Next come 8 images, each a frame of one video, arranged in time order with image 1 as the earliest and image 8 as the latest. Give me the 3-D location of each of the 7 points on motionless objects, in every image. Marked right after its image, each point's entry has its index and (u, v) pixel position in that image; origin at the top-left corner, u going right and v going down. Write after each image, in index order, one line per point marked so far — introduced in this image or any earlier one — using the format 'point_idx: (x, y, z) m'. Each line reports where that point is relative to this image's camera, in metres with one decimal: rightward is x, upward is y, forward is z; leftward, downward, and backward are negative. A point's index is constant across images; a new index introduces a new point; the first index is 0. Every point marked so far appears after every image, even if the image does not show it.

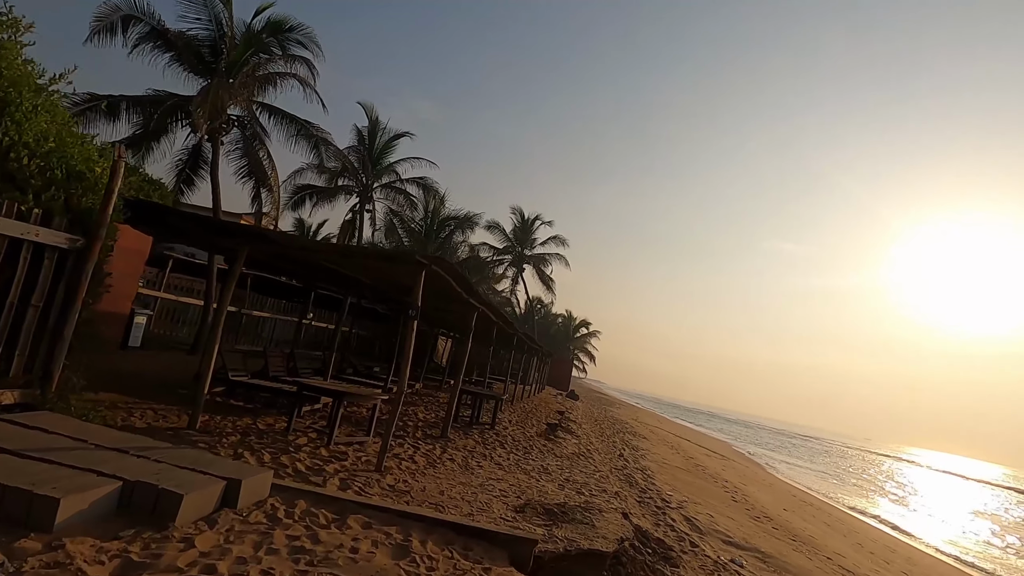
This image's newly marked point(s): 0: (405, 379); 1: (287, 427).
0: (-1.3, -1.1, +6.3) m
1: (-2.9, -1.8, +6.8) m
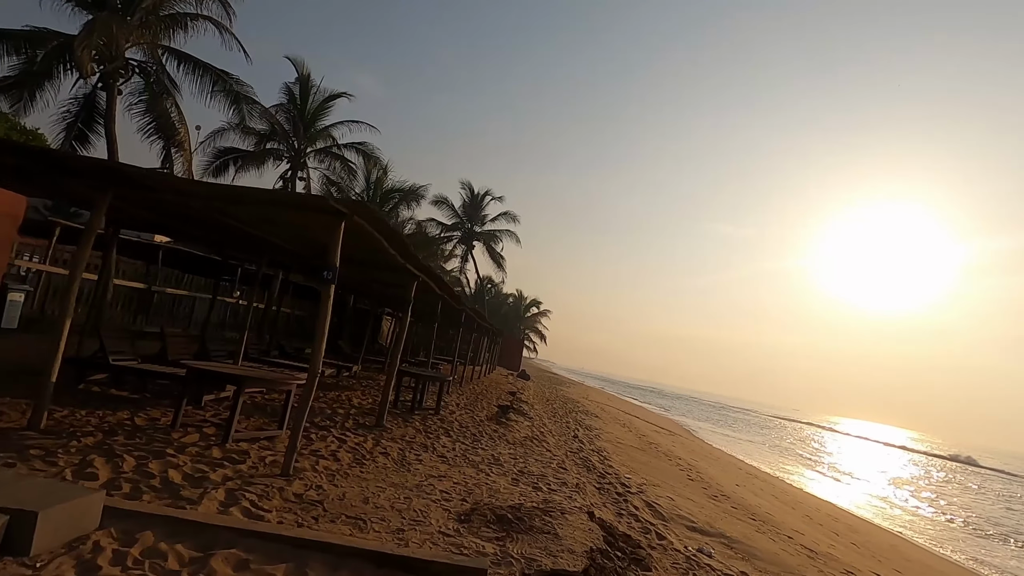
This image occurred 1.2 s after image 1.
0: (-1.8, -0.7, +5.0) m
1: (-3.4, -1.4, +5.4) m
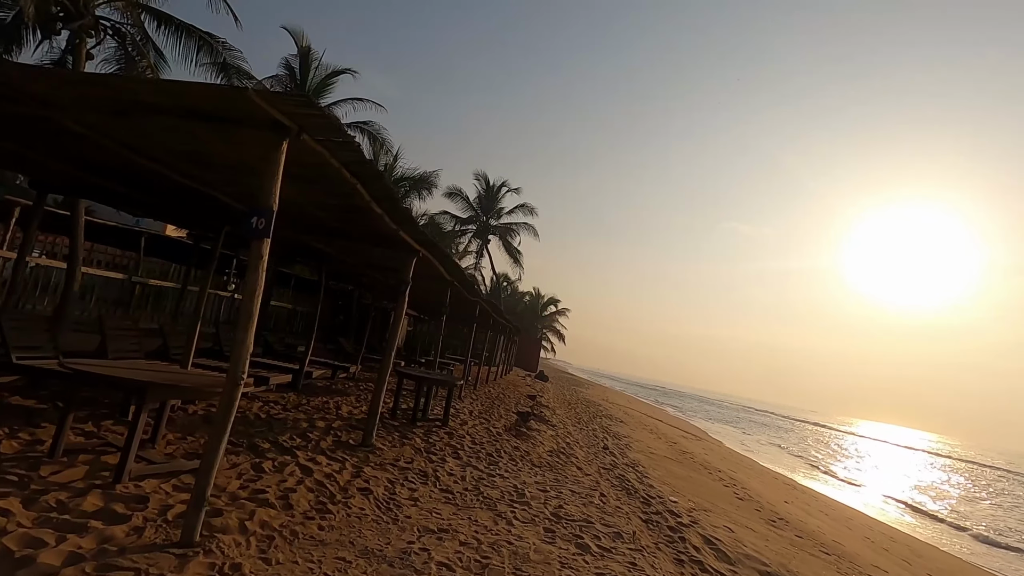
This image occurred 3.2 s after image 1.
0: (-1.6, -0.4, +3.3) m
1: (-3.2, -1.1, +3.7) m
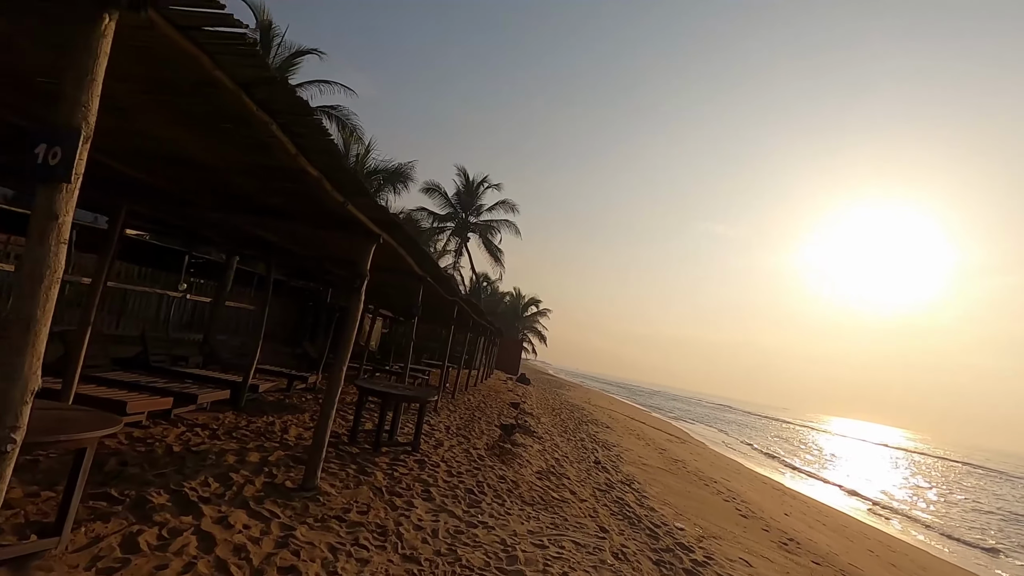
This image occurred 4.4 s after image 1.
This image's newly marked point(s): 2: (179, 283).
0: (-1.6, -0.4, +1.9) m
1: (-3.2, -1.1, +2.3) m
2: (-6.3, +0.1, +9.8) m
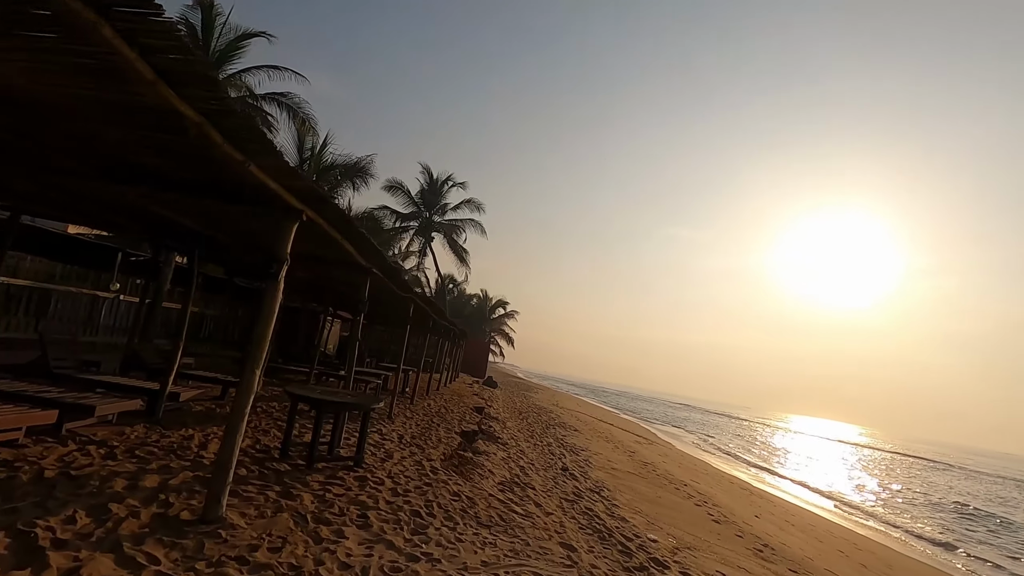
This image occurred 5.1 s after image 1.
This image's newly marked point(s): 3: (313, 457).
0: (-1.8, -0.3, +1.1) m
1: (-3.5, -1.0, +1.4) m
2: (-6.9, +0.2, +8.7) m
3: (-2.0, -1.7, +5.4) m
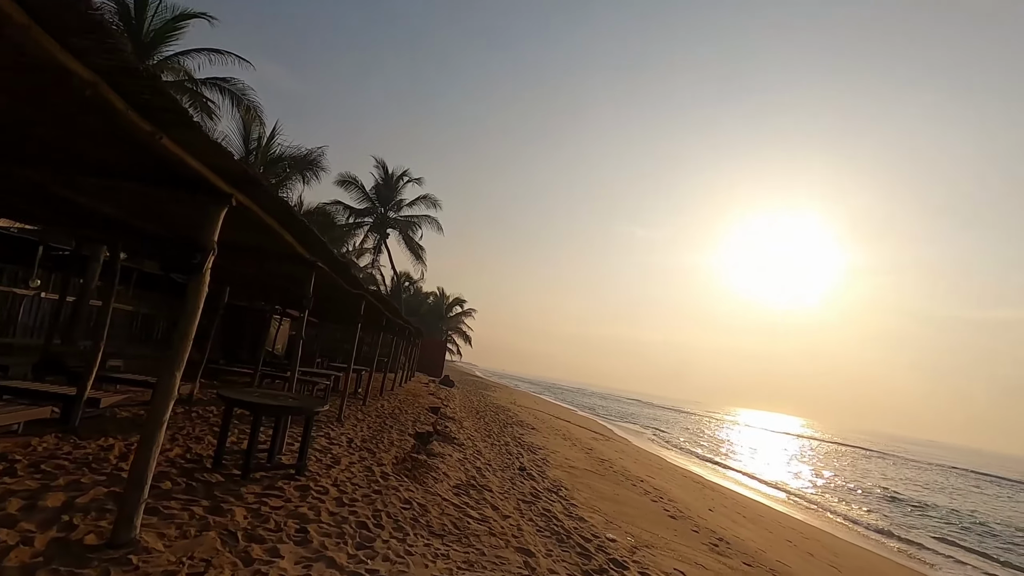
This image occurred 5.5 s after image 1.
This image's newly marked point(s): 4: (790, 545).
0: (-1.9, -0.2, +0.7) m
1: (-3.6, -0.9, +0.9) m
2: (-7.6, +0.3, +7.9) m
3: (-2.4, -1.7, +5.0) m
4: (+7.3, -6.7, +14.0) m
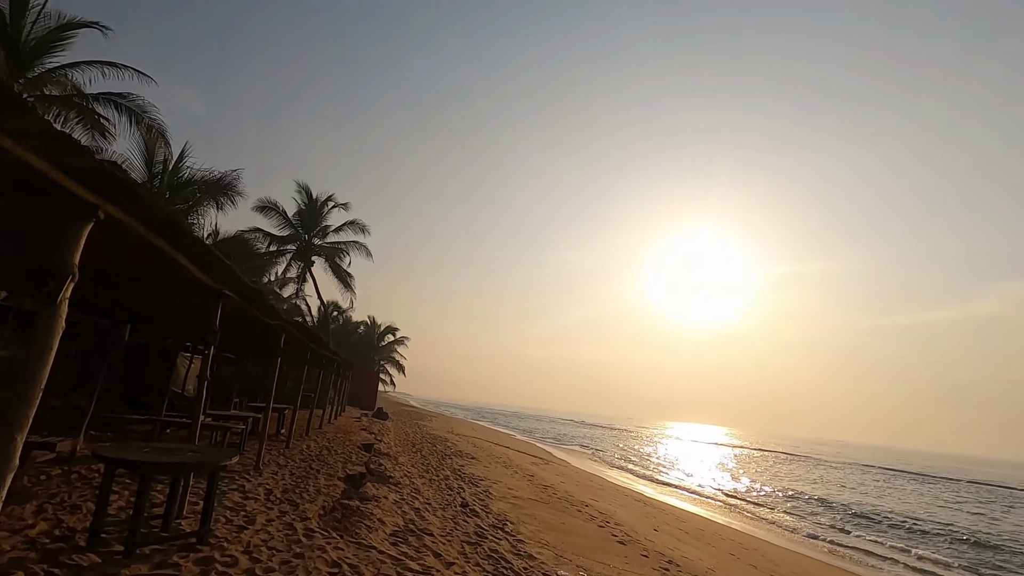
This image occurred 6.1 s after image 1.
0: (-1.8, -0.3, 0.0) m
1: (-3.5, -1.0, -0.1) m
2: (-8.4, -0.3, +6.4) m
3: (-2.9, -1.9, +4.1) m
4: (+5.8, -7.1, +14.0) m
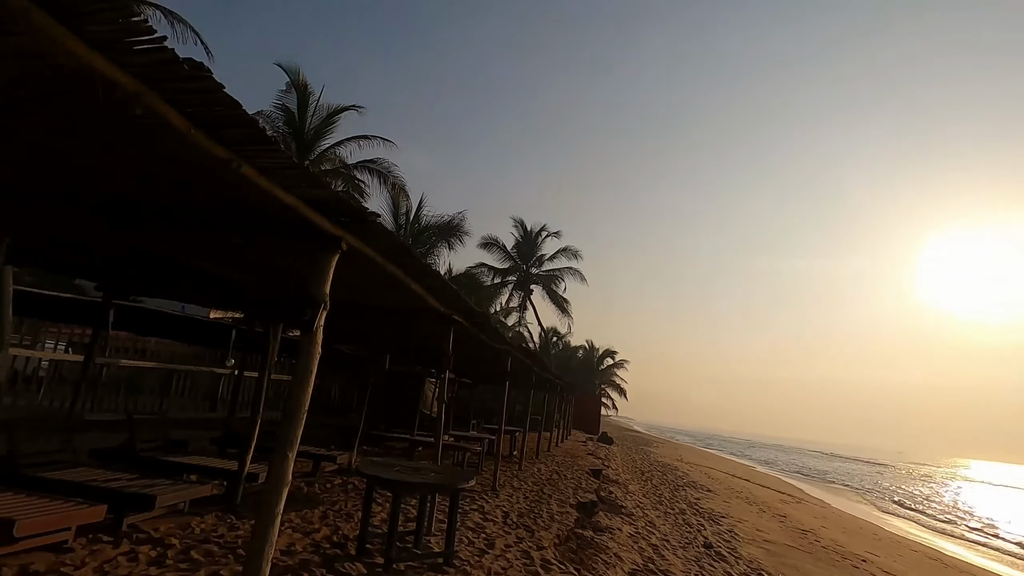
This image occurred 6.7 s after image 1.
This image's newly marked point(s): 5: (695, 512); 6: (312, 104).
0: (-1.7, -0.3, +0.3) m
1: (-3.2, -1.2, +0.8) m
2: (-5.3, -1.0, +8.7) m
3: (-1.0, -2.2, +4.3) m
4: (+11.2, -6.9, +9.9) m
5: (+4.3, -5.4, +12.8) m
6: (-5.7, +5.2, +15.1) m
